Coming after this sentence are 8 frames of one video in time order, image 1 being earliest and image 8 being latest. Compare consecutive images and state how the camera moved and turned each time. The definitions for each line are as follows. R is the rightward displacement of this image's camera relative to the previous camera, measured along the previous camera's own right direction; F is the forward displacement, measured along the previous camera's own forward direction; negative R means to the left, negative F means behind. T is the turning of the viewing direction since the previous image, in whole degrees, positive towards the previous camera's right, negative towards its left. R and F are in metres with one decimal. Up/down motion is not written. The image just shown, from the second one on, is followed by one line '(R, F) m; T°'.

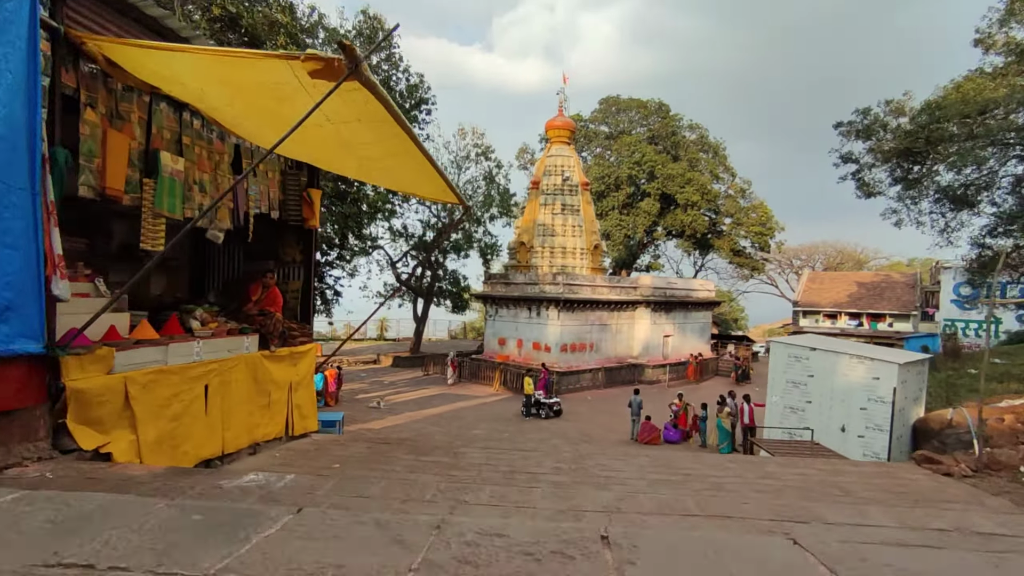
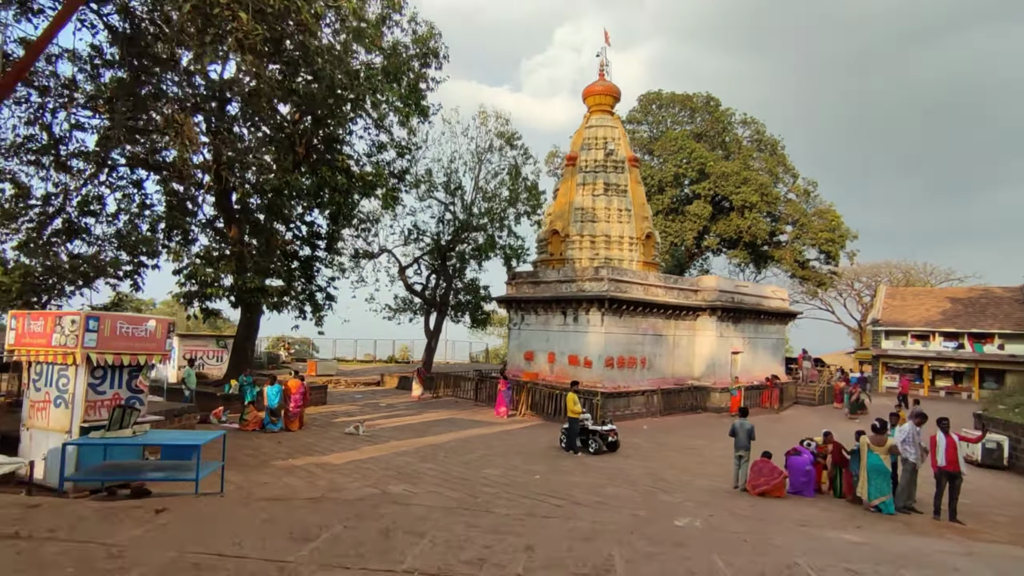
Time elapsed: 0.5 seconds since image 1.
(-0.1, +5.7) m; -3°
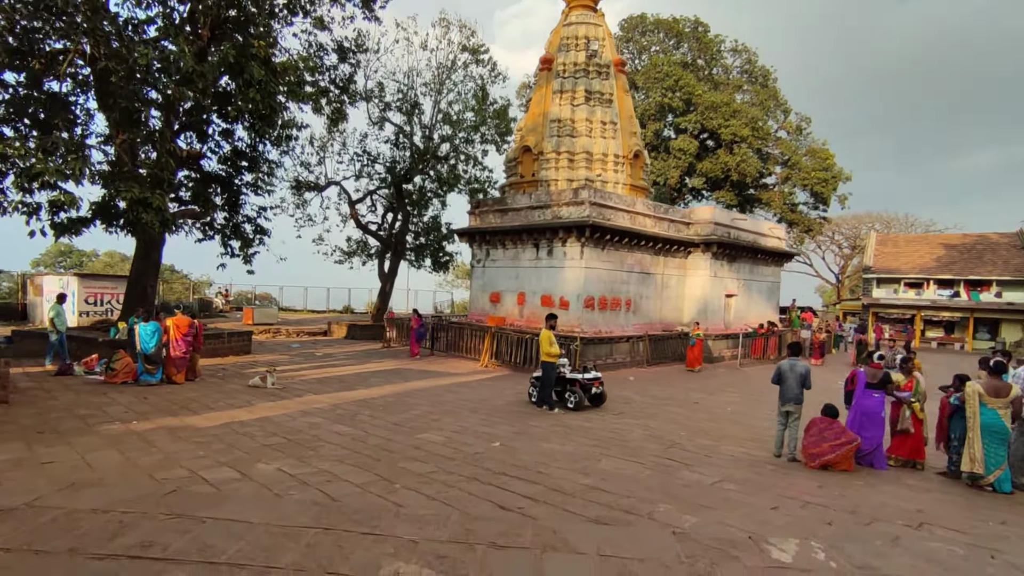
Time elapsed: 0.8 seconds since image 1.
(+0.3, +3.3) m; +3°
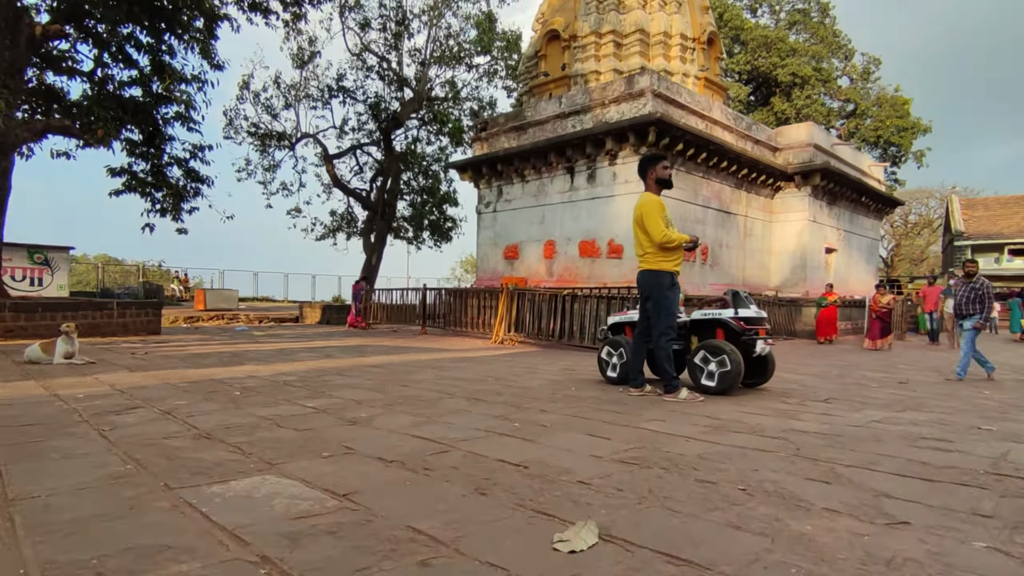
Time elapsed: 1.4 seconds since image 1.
(-0.3, +5.6) m; -1°
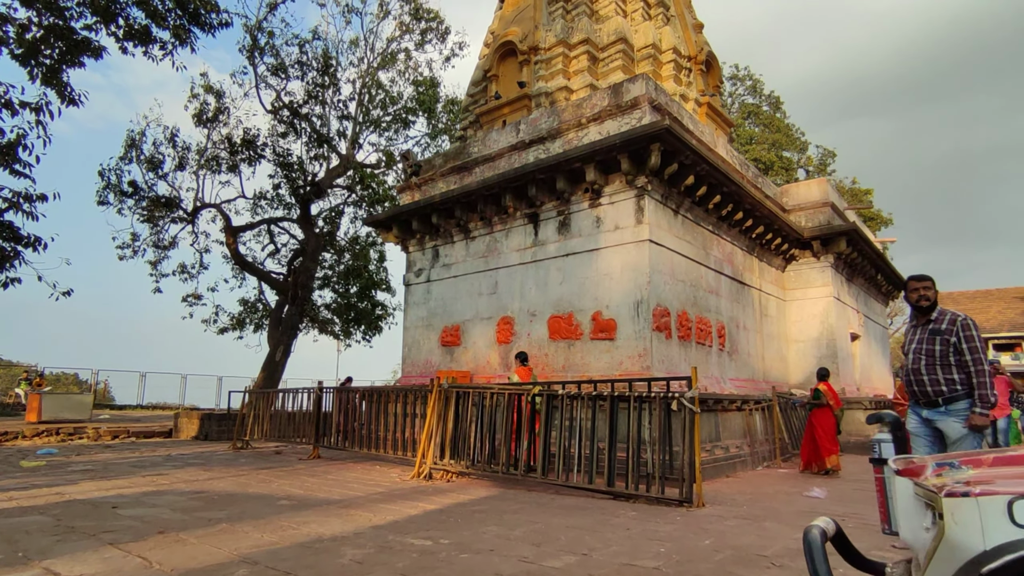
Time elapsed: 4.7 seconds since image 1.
(+0.1, +3.9) m; +5°
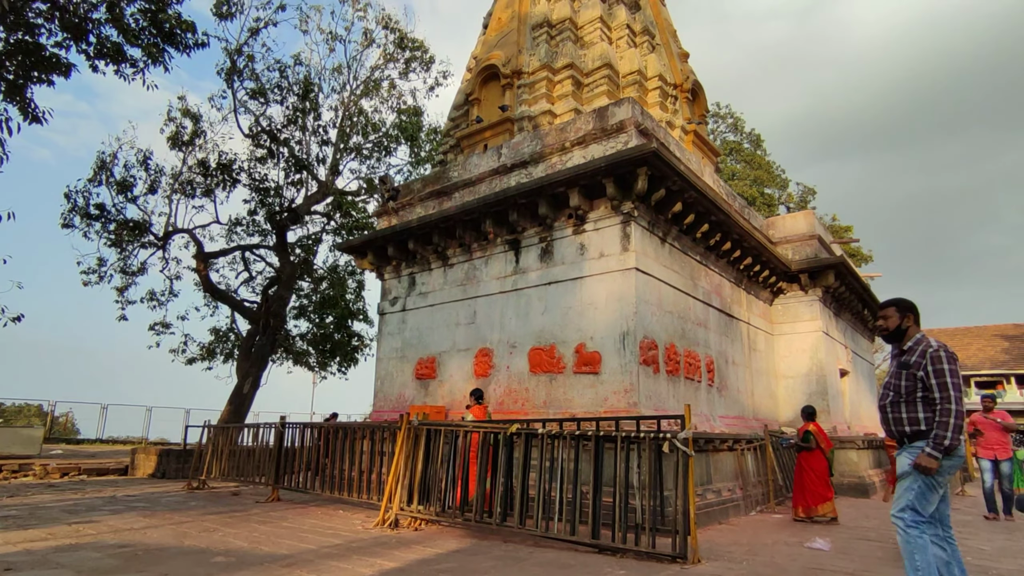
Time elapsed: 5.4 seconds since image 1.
(+0.1, +0.5) m; +2°
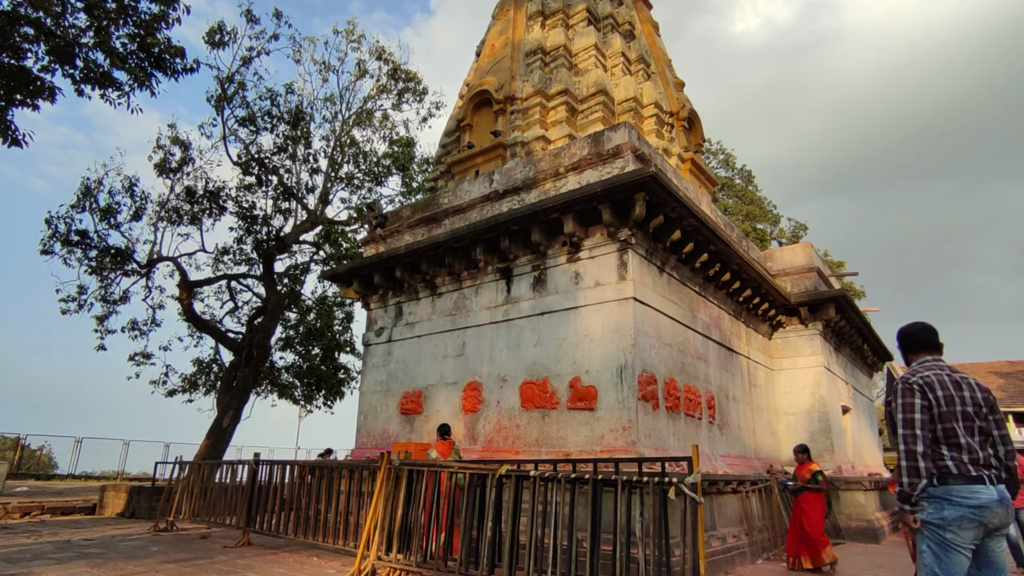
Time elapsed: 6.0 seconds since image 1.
(0.0, +0.4) m; +1°
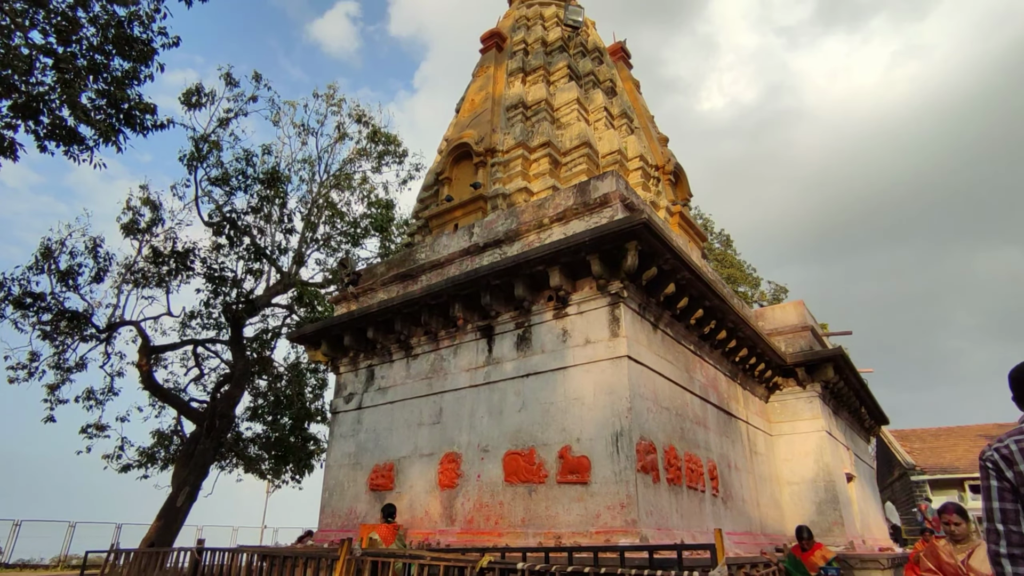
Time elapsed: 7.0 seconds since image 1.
(0.0, +0.6) m; +2°
